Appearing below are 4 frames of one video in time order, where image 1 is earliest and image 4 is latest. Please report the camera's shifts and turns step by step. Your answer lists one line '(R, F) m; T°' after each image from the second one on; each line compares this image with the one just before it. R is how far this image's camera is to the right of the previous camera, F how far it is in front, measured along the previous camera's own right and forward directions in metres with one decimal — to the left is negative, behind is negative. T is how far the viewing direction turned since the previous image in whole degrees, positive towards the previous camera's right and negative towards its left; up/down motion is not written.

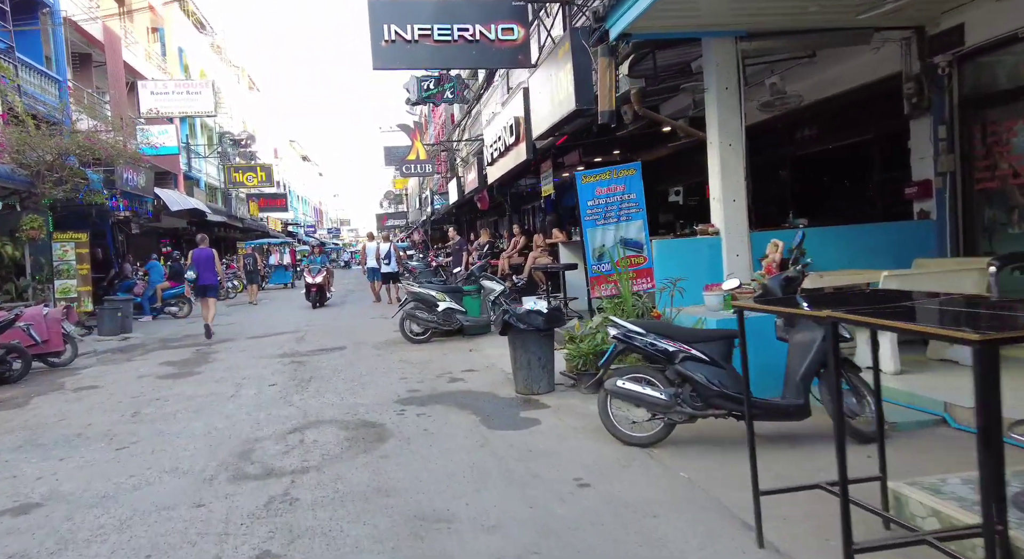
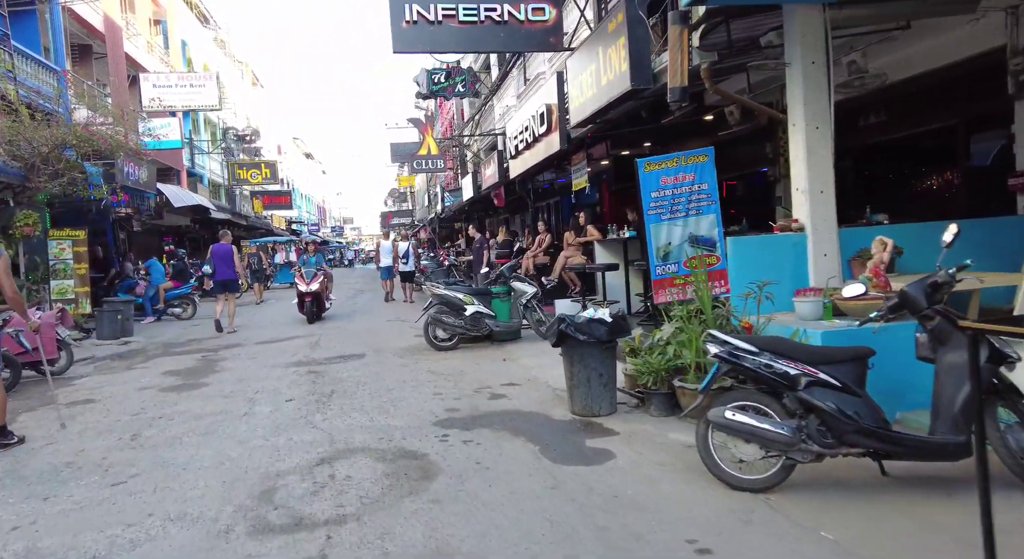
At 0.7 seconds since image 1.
(-0.5, +0.9) m; 0°
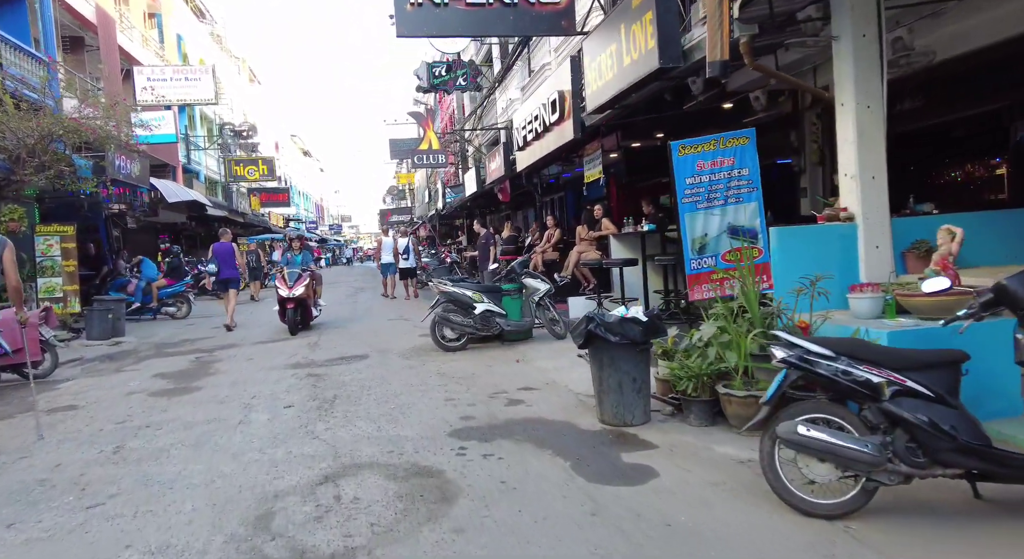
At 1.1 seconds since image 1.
(-0.2, +0.6) m; 0°
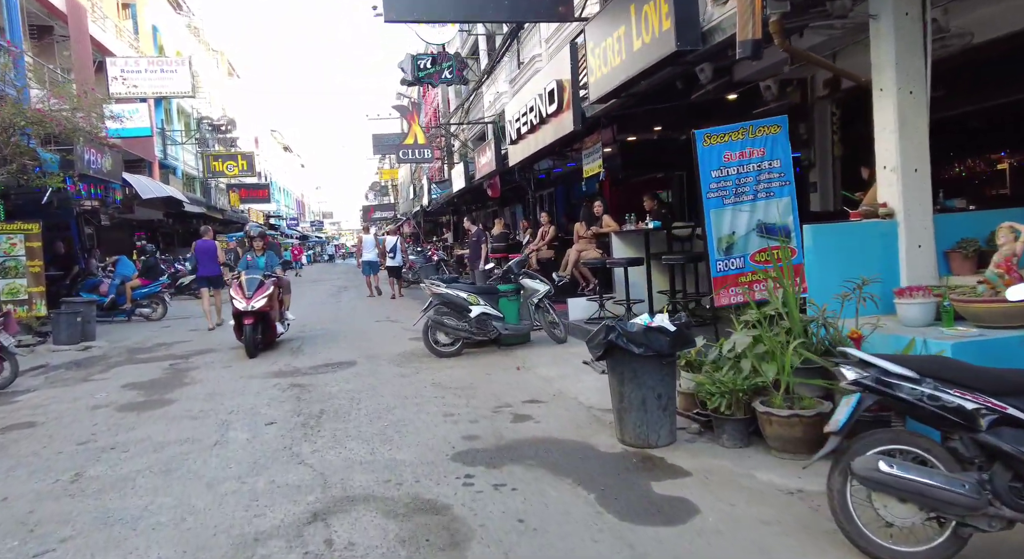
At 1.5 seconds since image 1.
(-0.2, +0.6) m; +1°
